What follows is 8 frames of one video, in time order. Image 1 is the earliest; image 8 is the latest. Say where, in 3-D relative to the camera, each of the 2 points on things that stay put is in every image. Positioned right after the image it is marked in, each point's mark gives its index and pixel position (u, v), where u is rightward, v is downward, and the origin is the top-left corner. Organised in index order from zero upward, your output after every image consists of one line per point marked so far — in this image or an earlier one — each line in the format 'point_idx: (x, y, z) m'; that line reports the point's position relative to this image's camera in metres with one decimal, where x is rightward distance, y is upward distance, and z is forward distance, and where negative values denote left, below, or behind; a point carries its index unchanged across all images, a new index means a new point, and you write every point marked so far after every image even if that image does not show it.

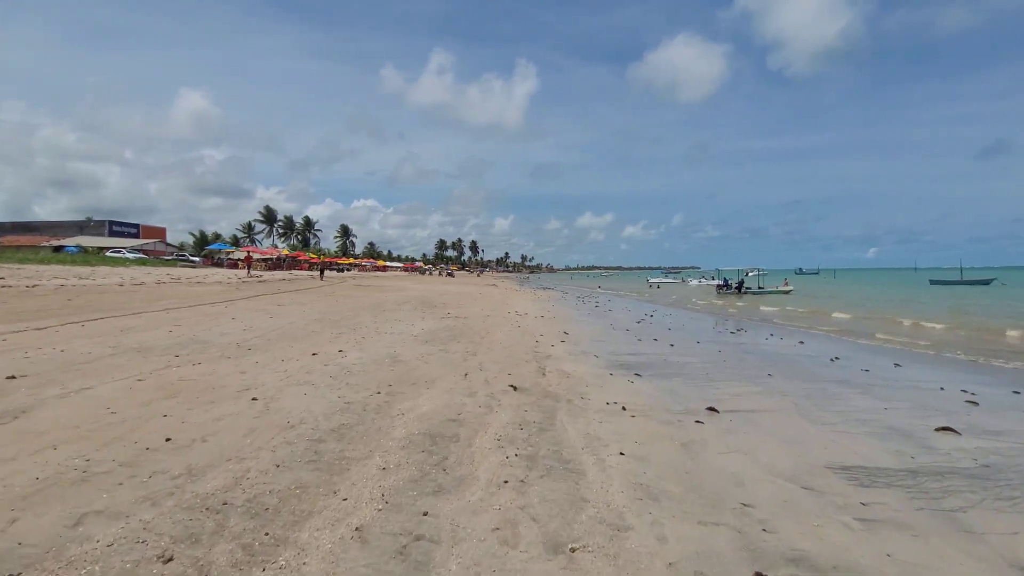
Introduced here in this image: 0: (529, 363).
0: (+0.3, -1.7, +11.0) m
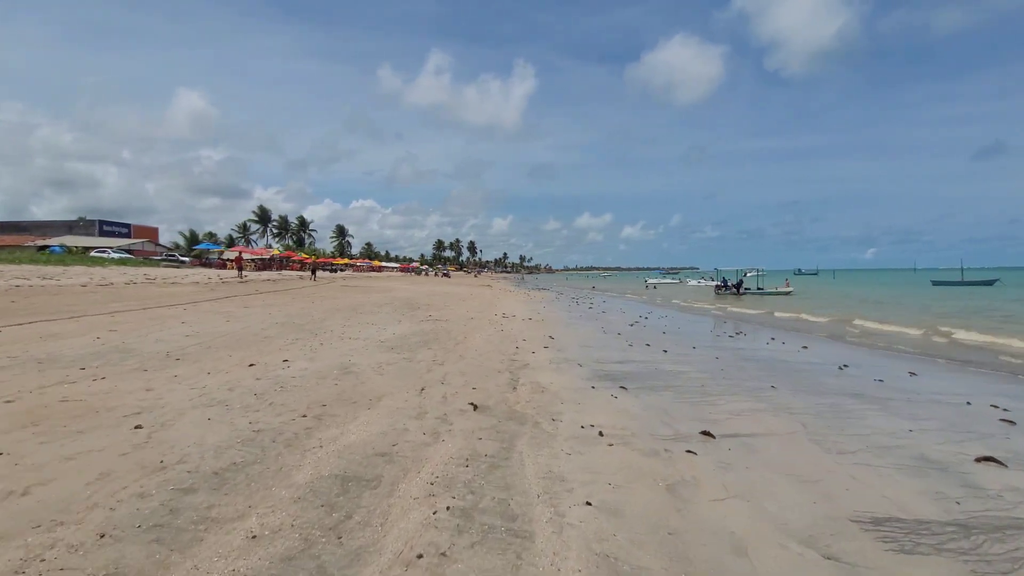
0: (-0.3, -1.7, +9.7) m
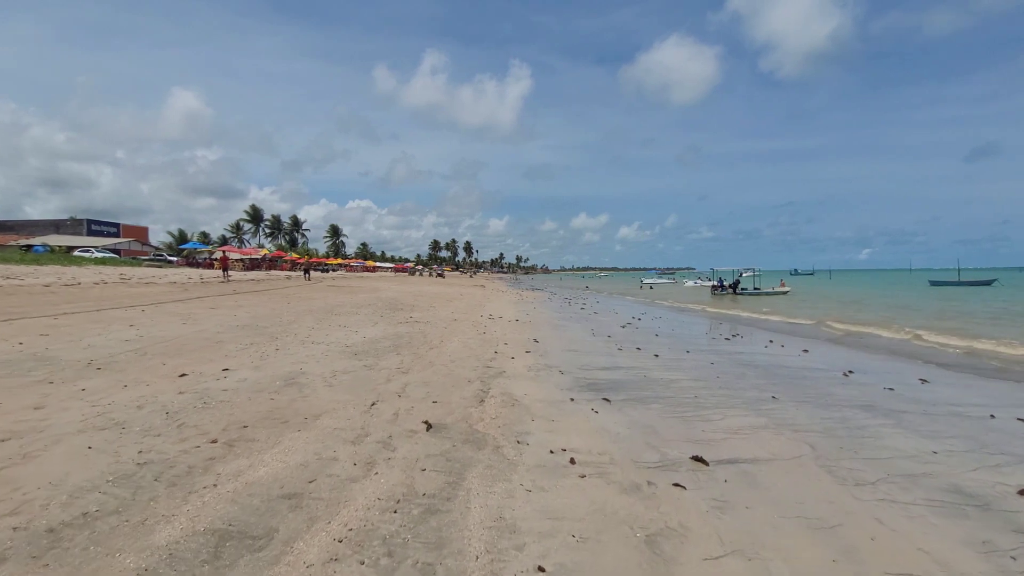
0: (-0.8, -1.7, +8.7) m
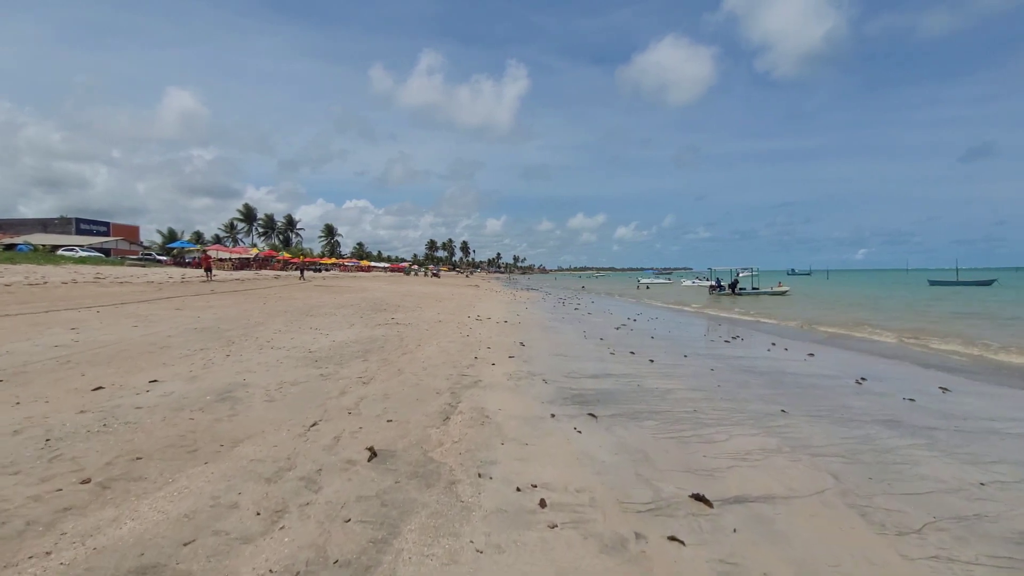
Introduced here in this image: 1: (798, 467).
0: (-1.2, -1.7, +7.6) m
1: (+3.2, -2.0, +5.5) m
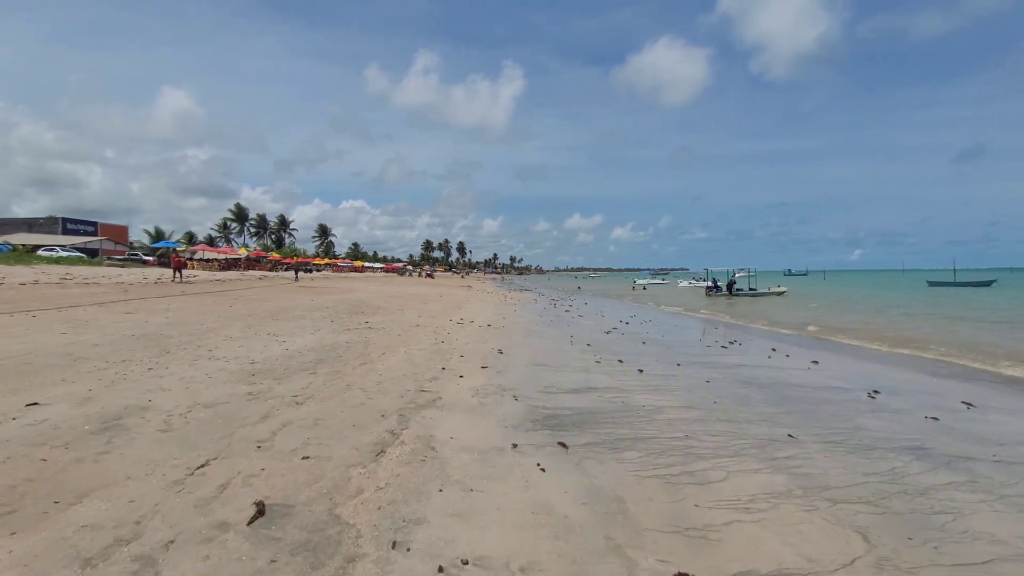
0: (-1.8, -1.7, +6.3) m
1: (+2.7, -2.0, +4.3) m
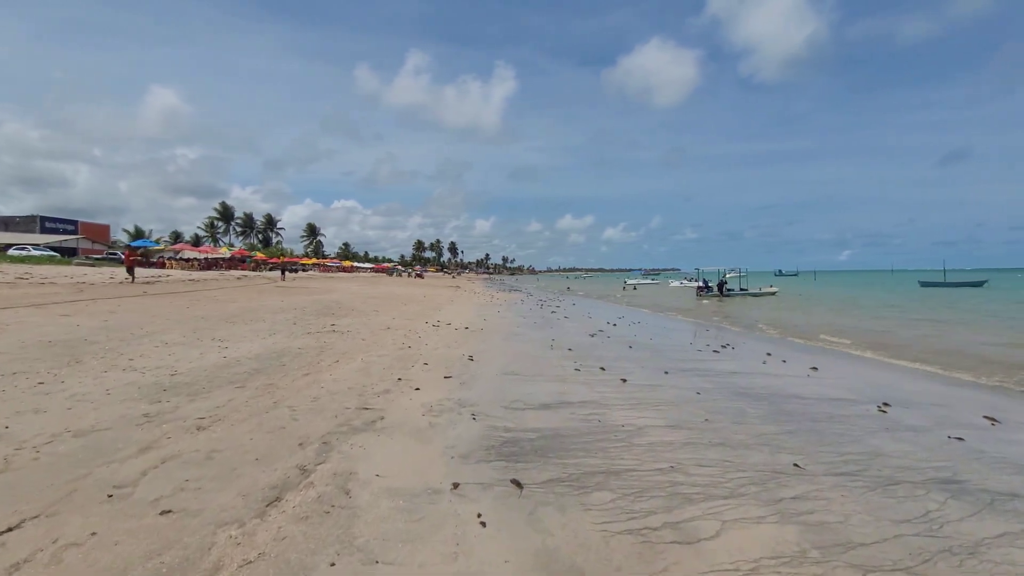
0: (-2.3, -1.7, +5.1) m
1: (+2.1, -2.0, +3.2) m
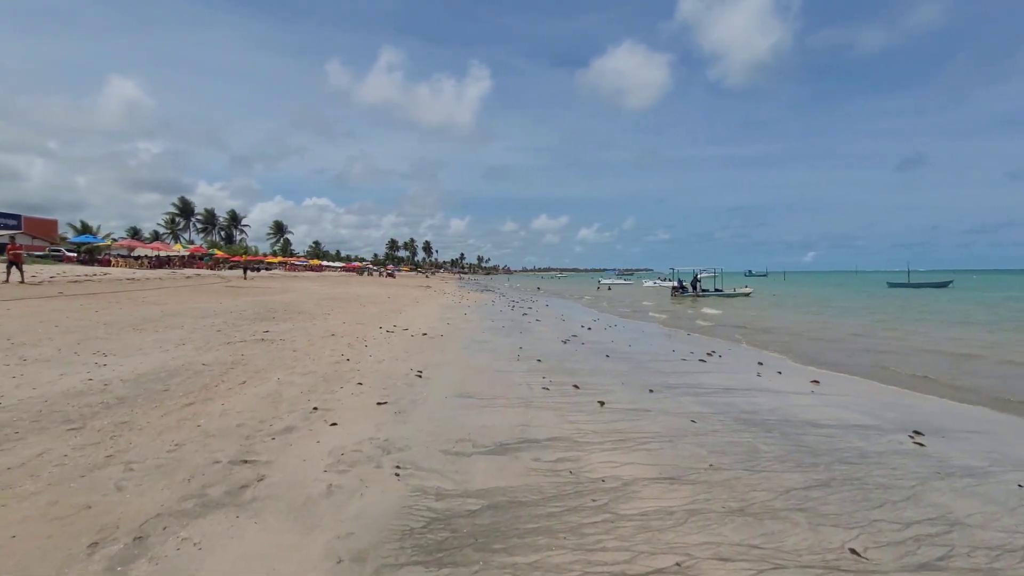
0: (-2.8, -1.8, +3.1) m
1: (+1.7, -2.1, +1.4) m
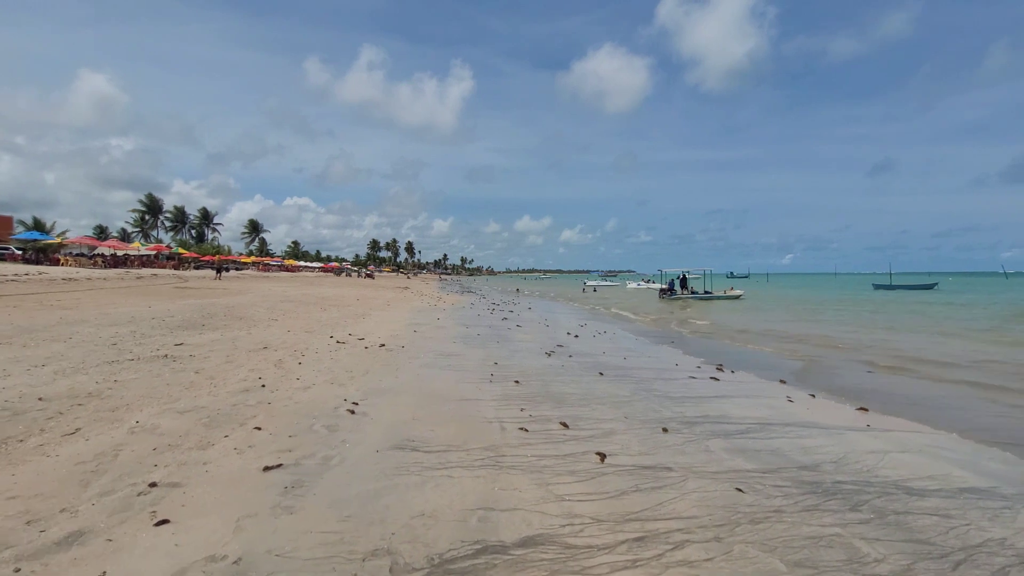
0: (-3.1, -1.8, +0.5) m
1: (+1.5, -2.1, -1.0) m
